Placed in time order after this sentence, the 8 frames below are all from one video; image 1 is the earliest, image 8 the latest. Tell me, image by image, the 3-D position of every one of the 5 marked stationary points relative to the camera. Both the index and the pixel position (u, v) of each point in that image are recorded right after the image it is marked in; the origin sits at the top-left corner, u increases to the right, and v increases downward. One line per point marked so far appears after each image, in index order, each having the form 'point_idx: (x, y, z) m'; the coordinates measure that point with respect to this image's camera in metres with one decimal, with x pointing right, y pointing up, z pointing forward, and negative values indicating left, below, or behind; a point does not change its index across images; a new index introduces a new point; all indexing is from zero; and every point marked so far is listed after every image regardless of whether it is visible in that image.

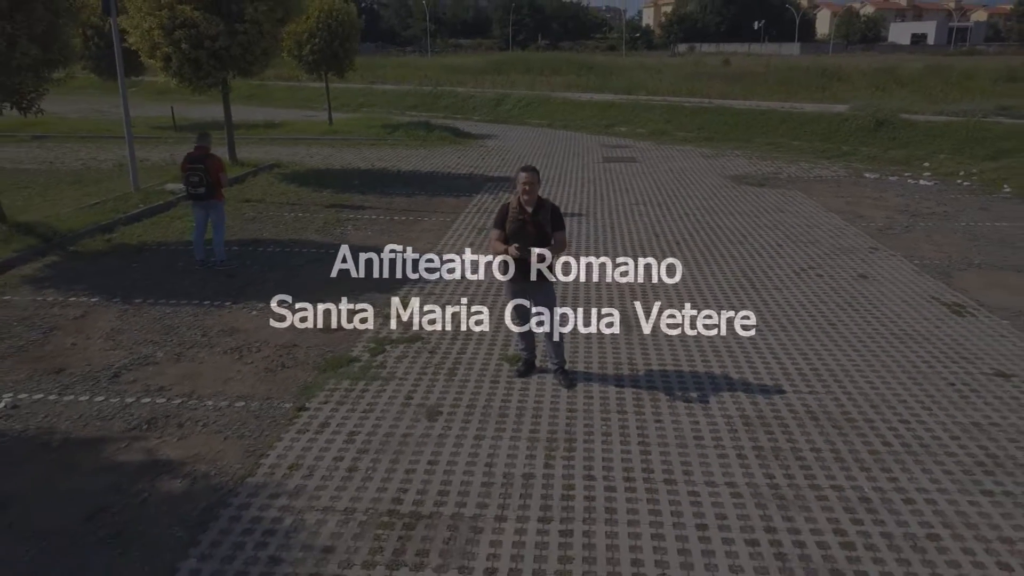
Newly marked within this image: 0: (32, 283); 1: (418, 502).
0: (-4.6, +0.1, +7.8) m
1: (-0.5, -1.0, +4.0) m
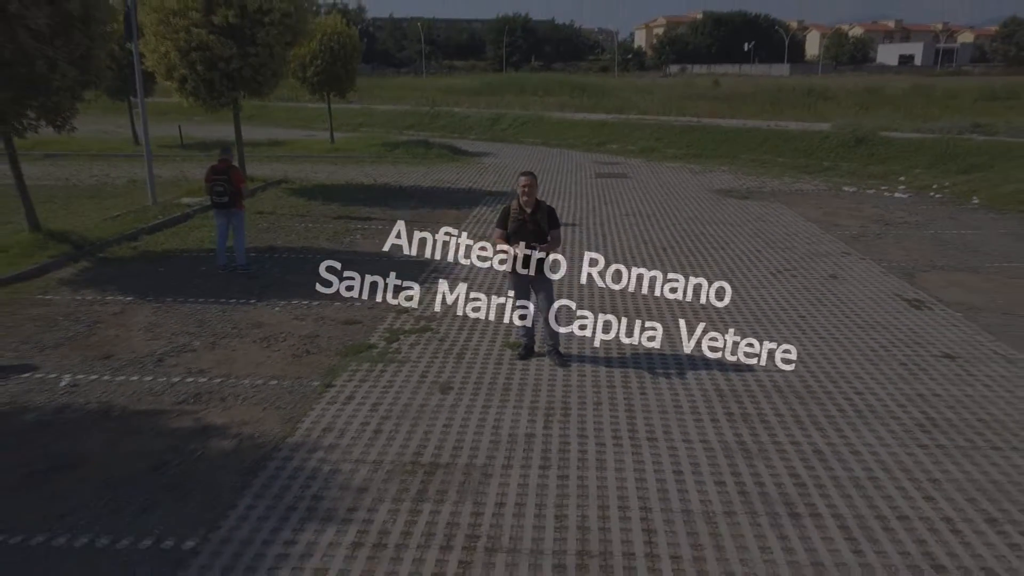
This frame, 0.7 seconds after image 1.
0: (-4.6, +0.1, +8.5) m
1: (-0.4, -0.9, +4.7) m
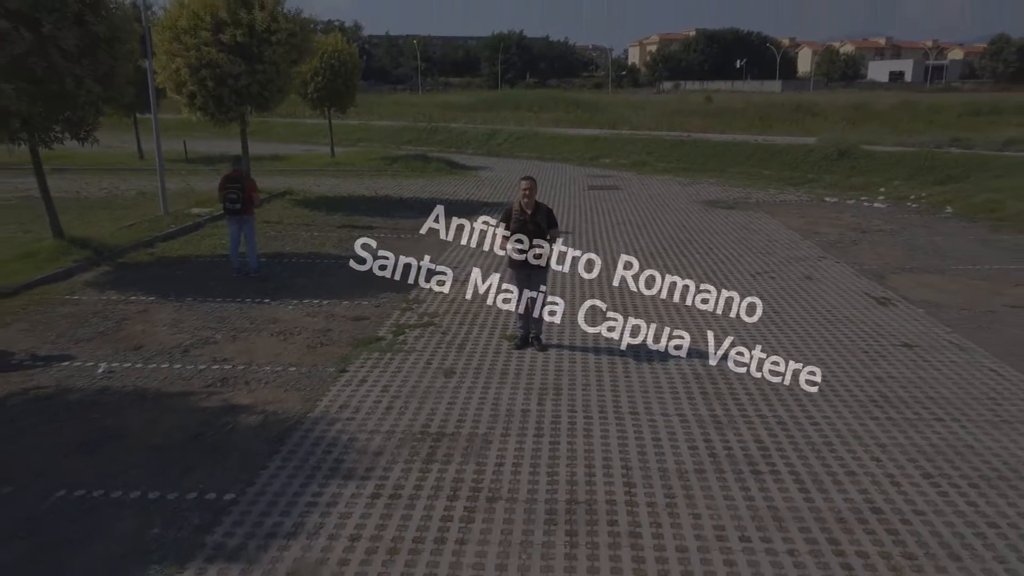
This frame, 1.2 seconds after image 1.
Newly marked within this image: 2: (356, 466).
0: (-4.6, 0.0, +9.1) m
1: (-0.5, -0.9, +5.3) m
2: (-0.9, -1.0, +4.8) m
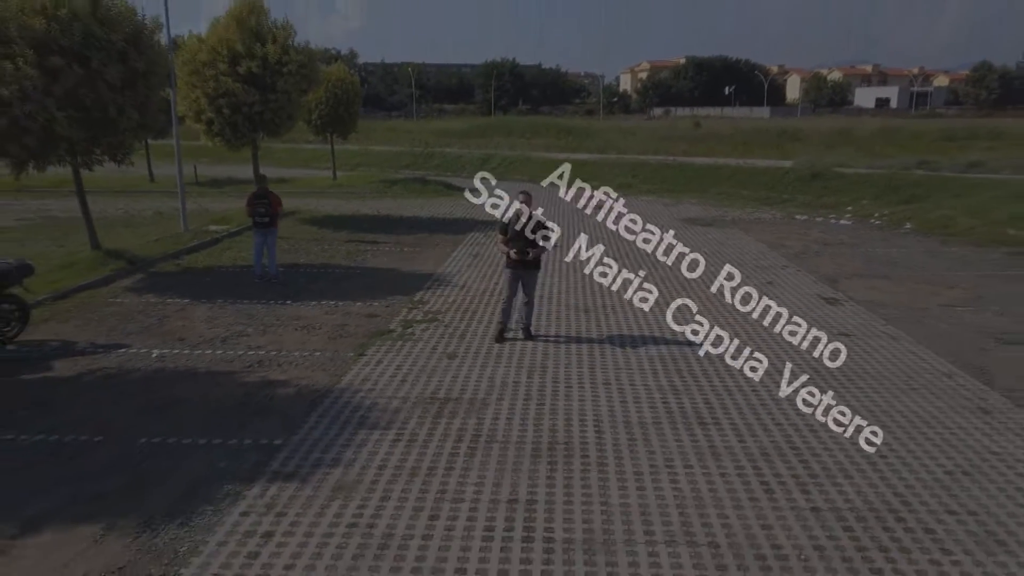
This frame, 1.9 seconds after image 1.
0: (-4.7, 0.0, +10.2) m
1: (-0.5, -0.8, +6.4) m
2: (-0.9, -0.9, +5.9) m
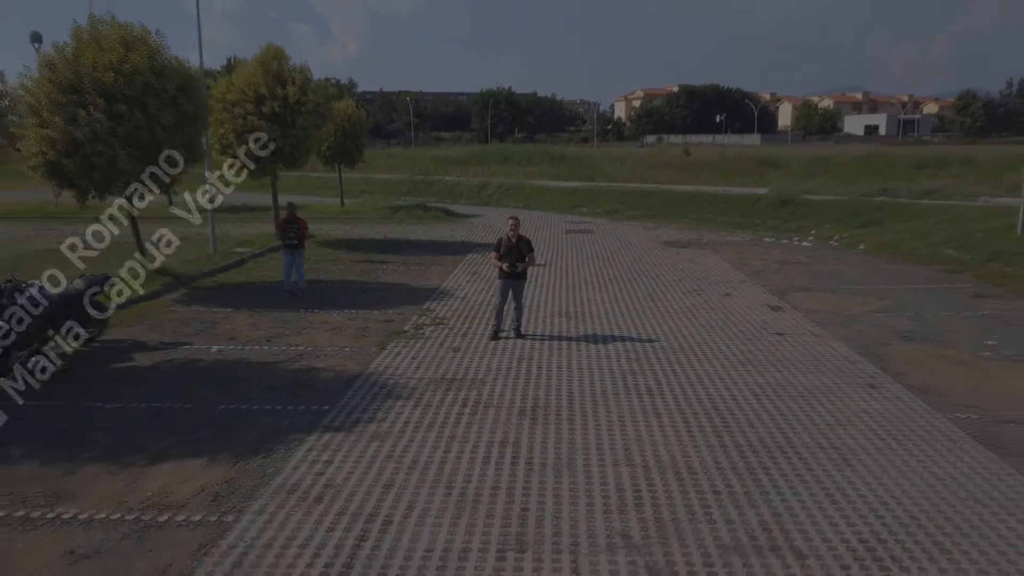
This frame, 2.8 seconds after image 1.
0: (-4.8, -0.2, +11.9) m
1: (-0.6, -0.9, +8.1) m
2: (-1.0, -1.0, +7.6) m
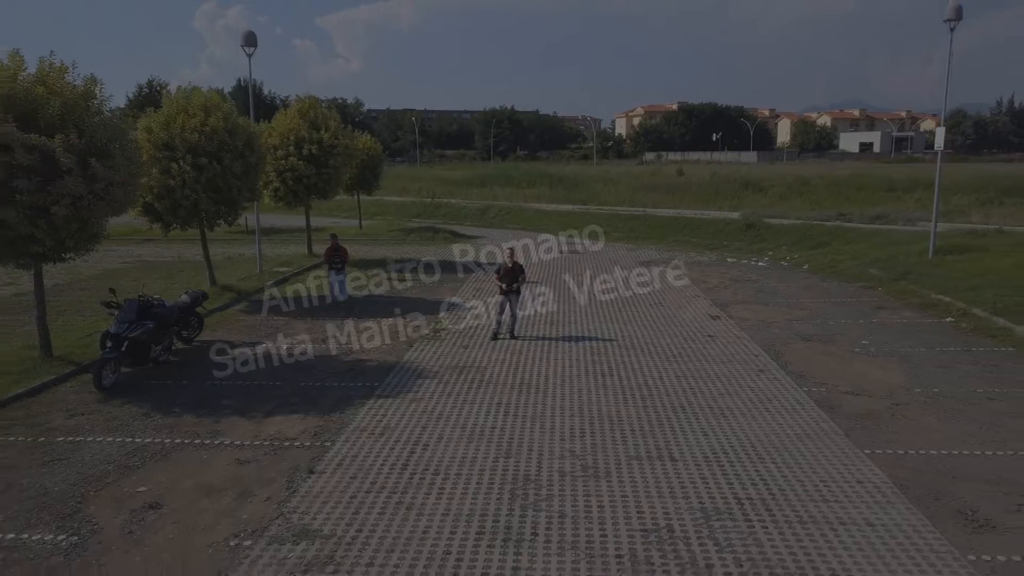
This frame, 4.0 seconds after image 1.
0: (-4.9, -0.4, +15.0) m
1: (-0.7, -1.0, +11.2) m
2: (-1.1, -1.1, +10.7) m
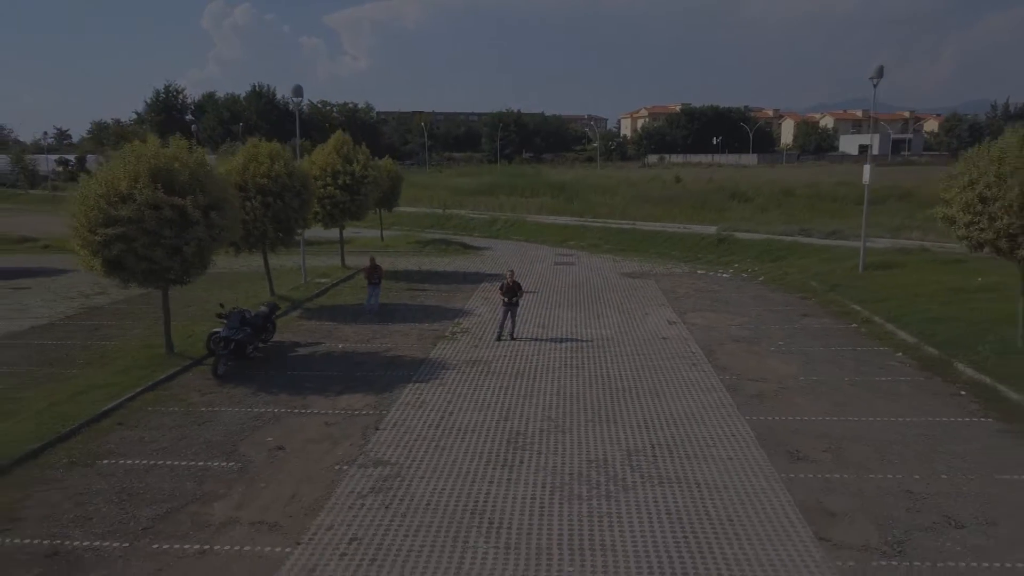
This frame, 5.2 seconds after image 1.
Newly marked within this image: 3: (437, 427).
0: (-4.8, -0.7, +18.9) m
1: (-0.7, -1.3, +15.1) m
2: (-1.1, -1.4, +14.6) m
3: (-1.0, -1.9, +11.4) m
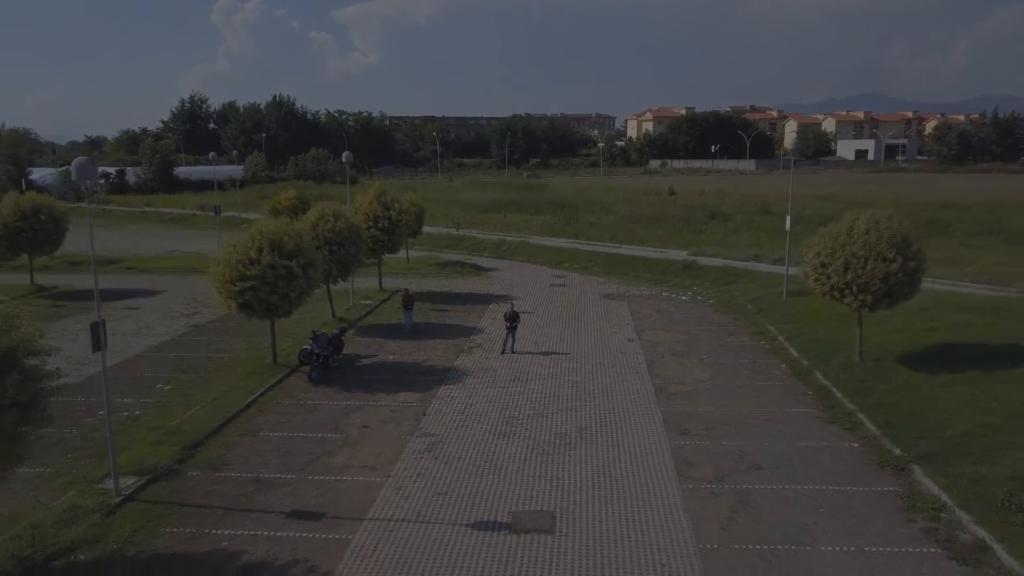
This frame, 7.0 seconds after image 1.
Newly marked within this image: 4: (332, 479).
0: (-4.8, -1.5, +25.4) m
1: (-0.7, -2.1, +21.6) m
2: (-1.1, -2.2, +21.0) m
3: (-1.1, -2.8, +17.9) m
4: (-3.2, -3.4, +14.5) m
